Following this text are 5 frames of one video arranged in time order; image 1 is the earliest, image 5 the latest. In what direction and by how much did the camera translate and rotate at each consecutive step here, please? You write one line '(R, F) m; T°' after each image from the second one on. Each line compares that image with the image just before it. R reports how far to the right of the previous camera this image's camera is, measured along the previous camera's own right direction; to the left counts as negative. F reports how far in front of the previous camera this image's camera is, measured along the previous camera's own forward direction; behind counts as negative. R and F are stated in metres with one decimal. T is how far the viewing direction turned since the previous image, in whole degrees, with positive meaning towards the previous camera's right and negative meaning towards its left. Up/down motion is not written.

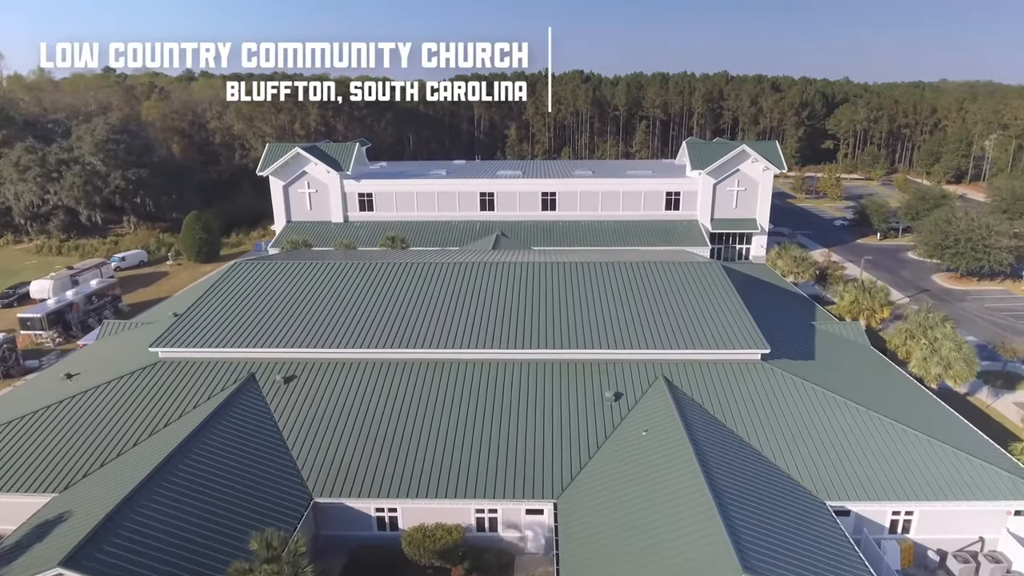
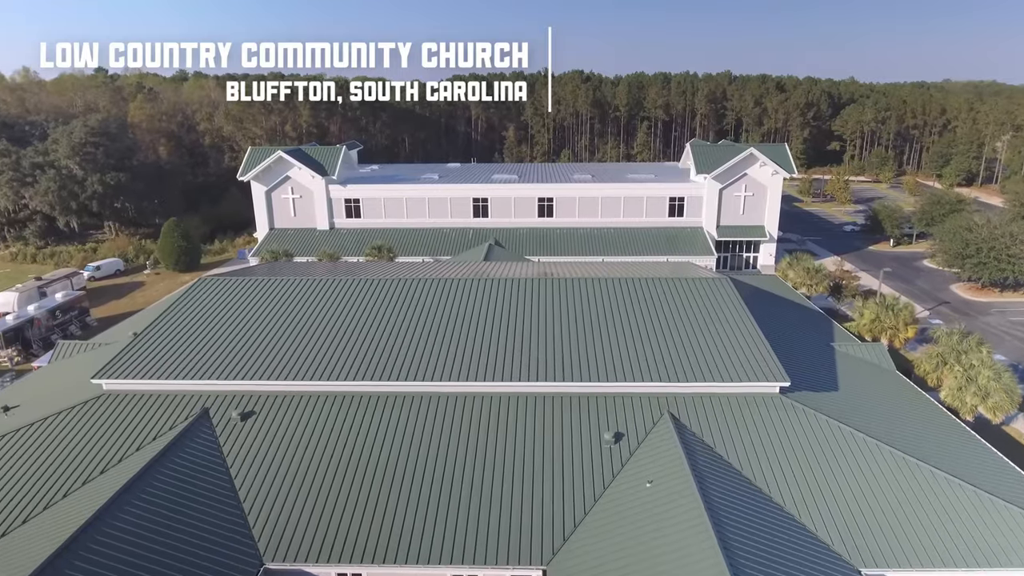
(+0.4, +2.4) m; 0°
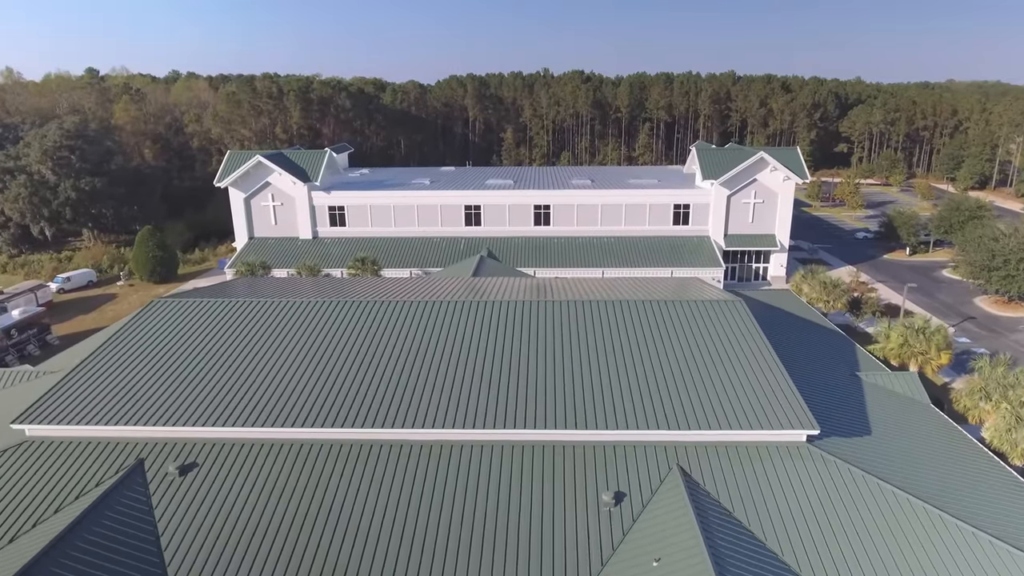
(+0.5, +2.7) m; 0°
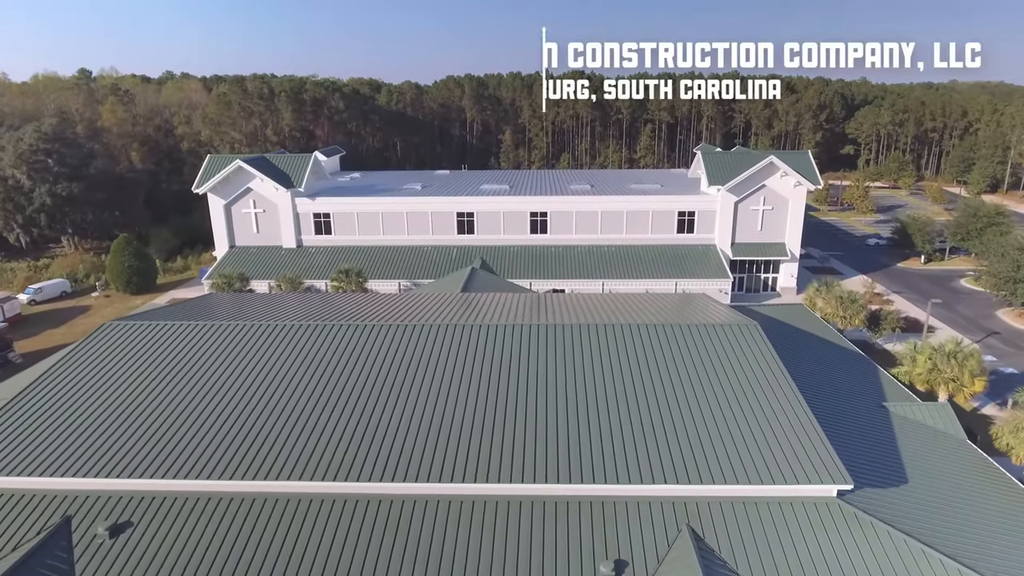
(+0.4, +2.2) m; 0°
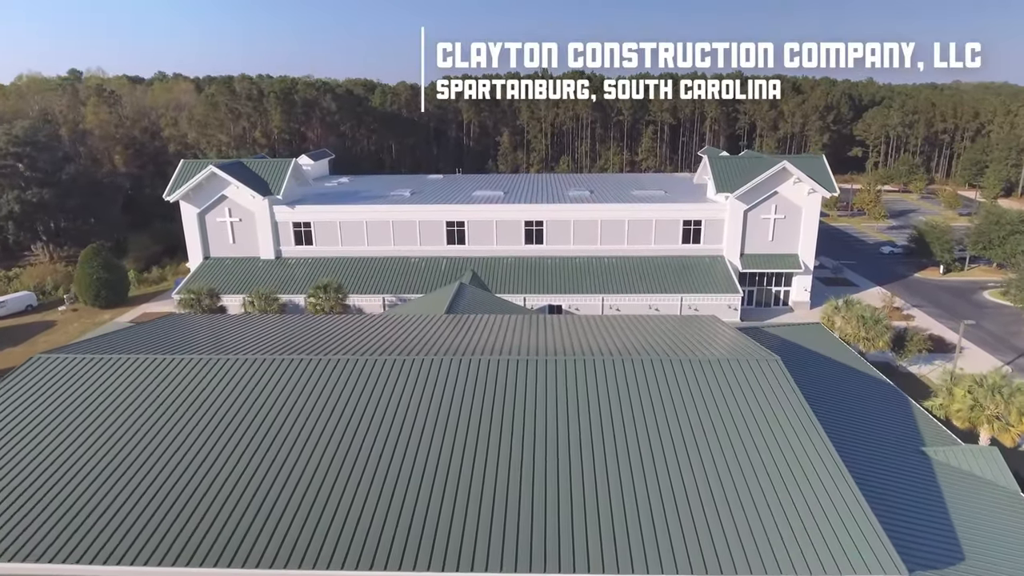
(+0.5, +2.6) m; 0°
